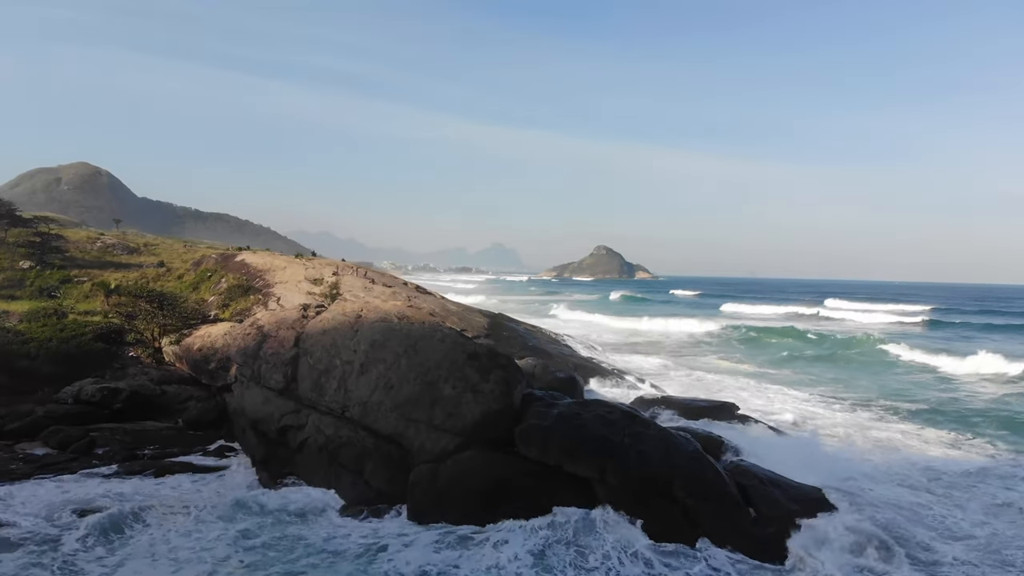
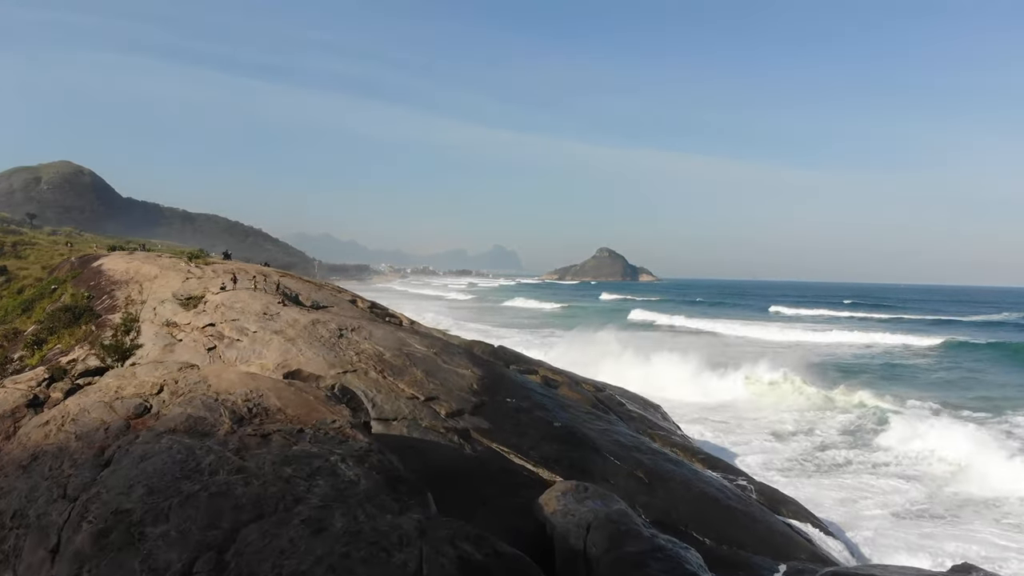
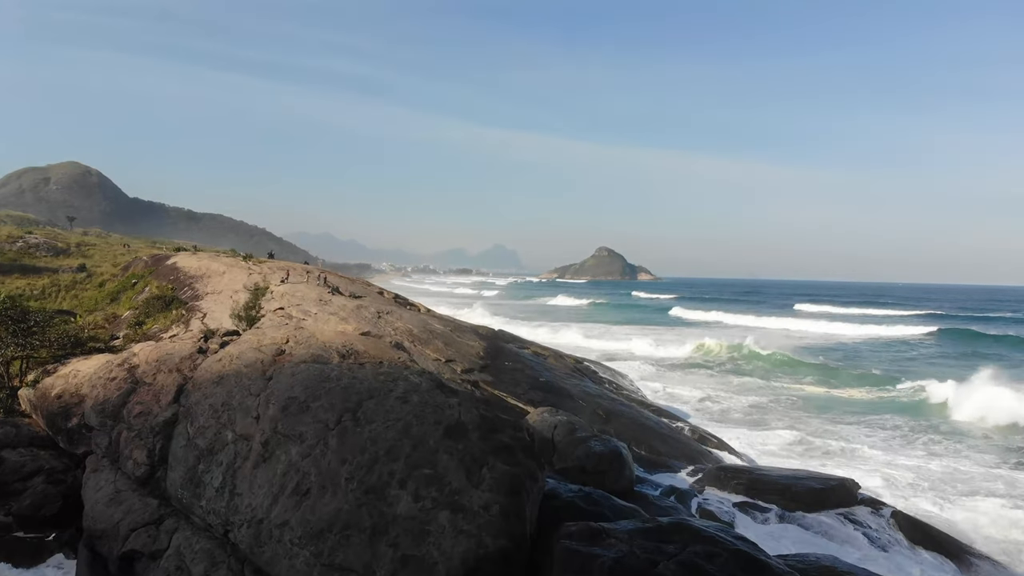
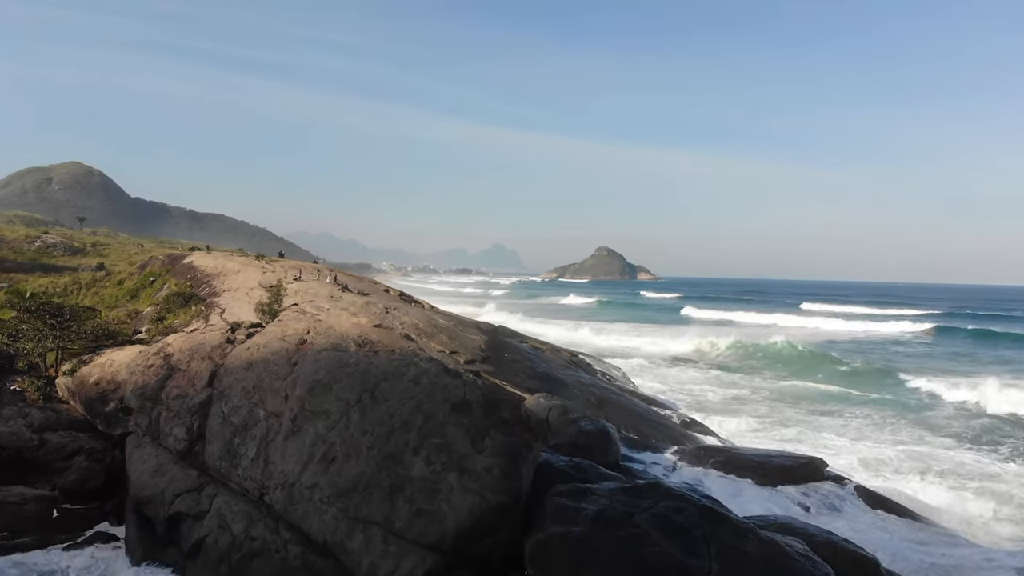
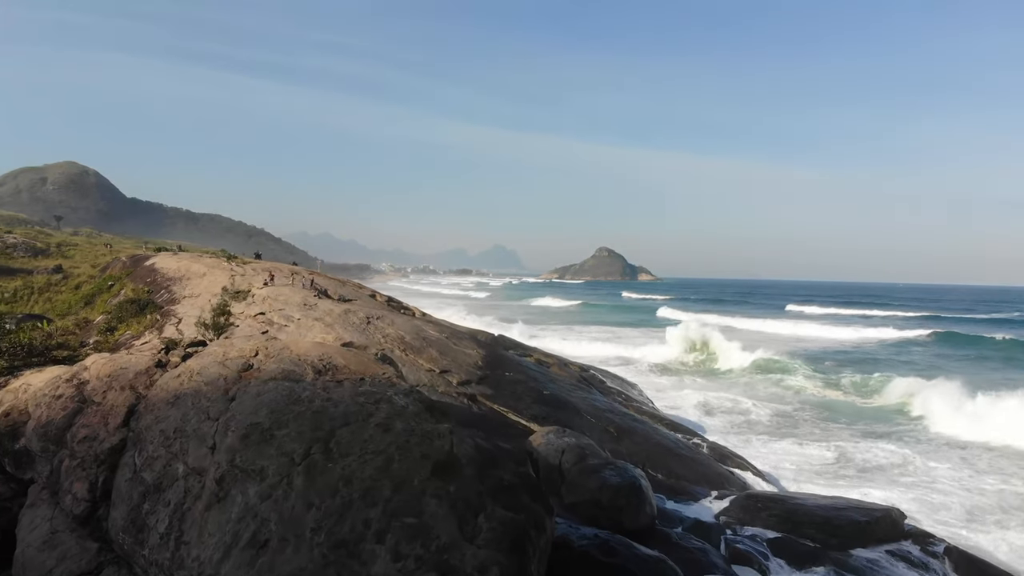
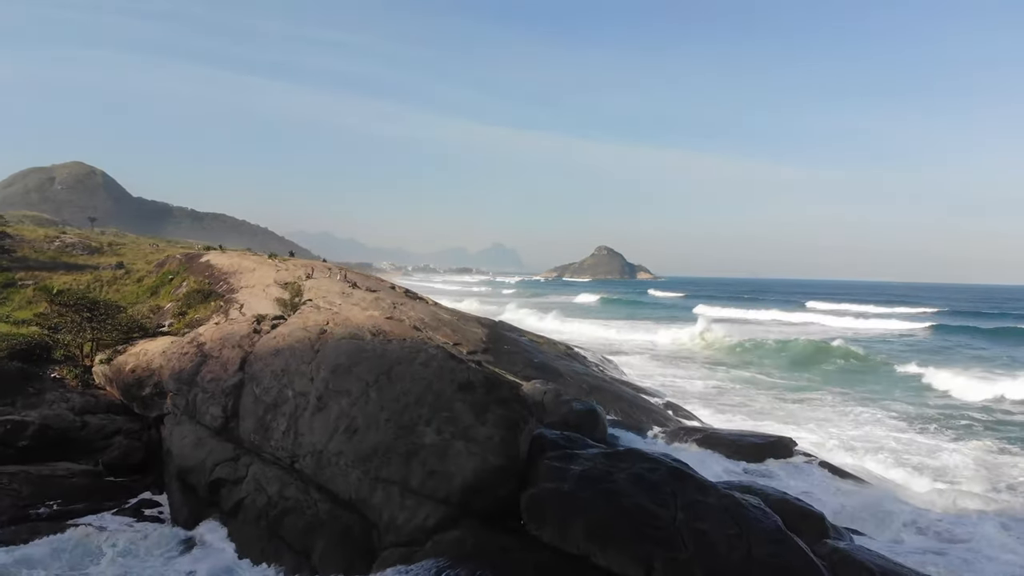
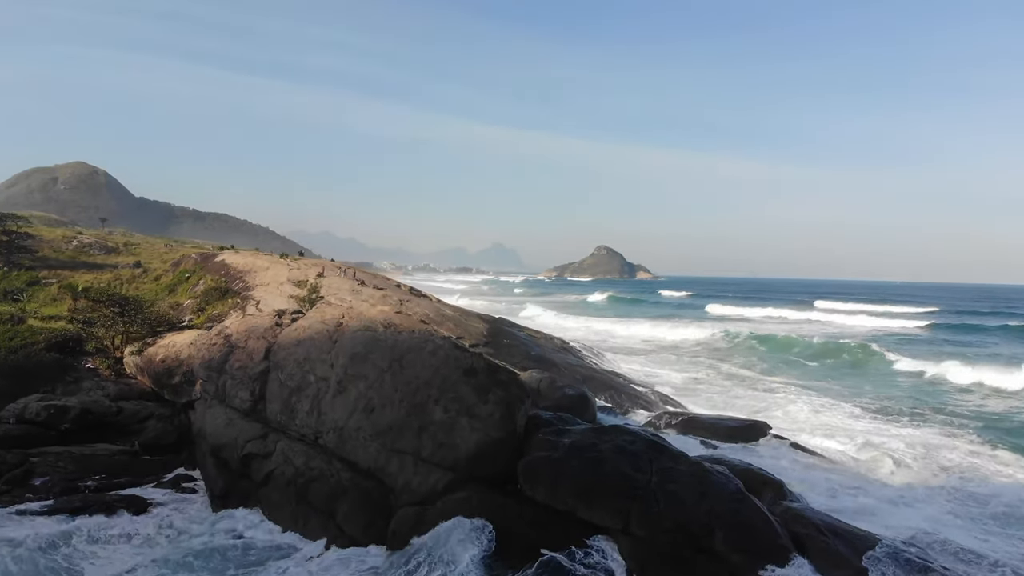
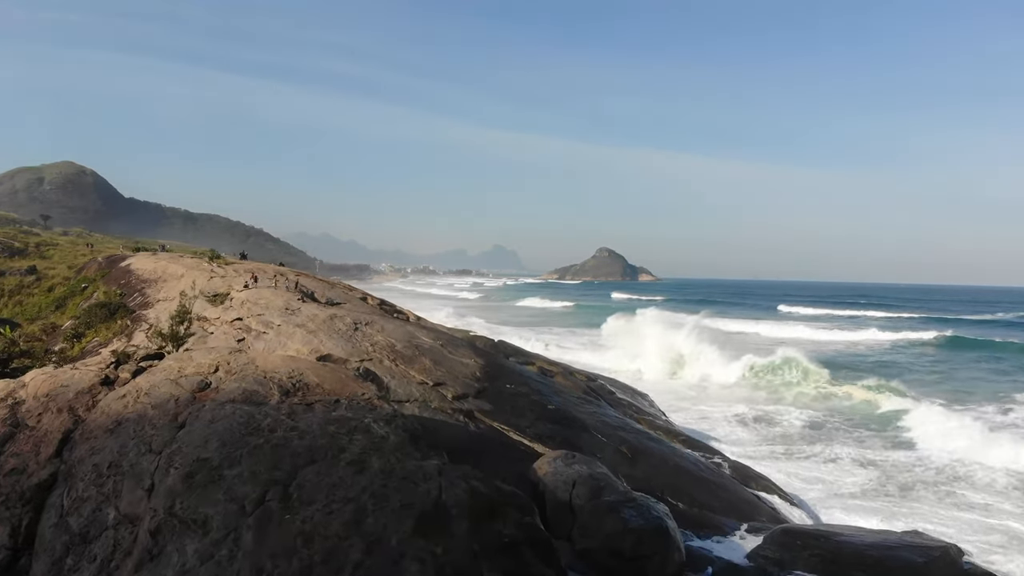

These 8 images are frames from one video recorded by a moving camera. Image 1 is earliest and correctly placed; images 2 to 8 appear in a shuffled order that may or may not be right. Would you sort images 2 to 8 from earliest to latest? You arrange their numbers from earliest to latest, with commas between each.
7, 6, 4, 3, 5, 8, 2
